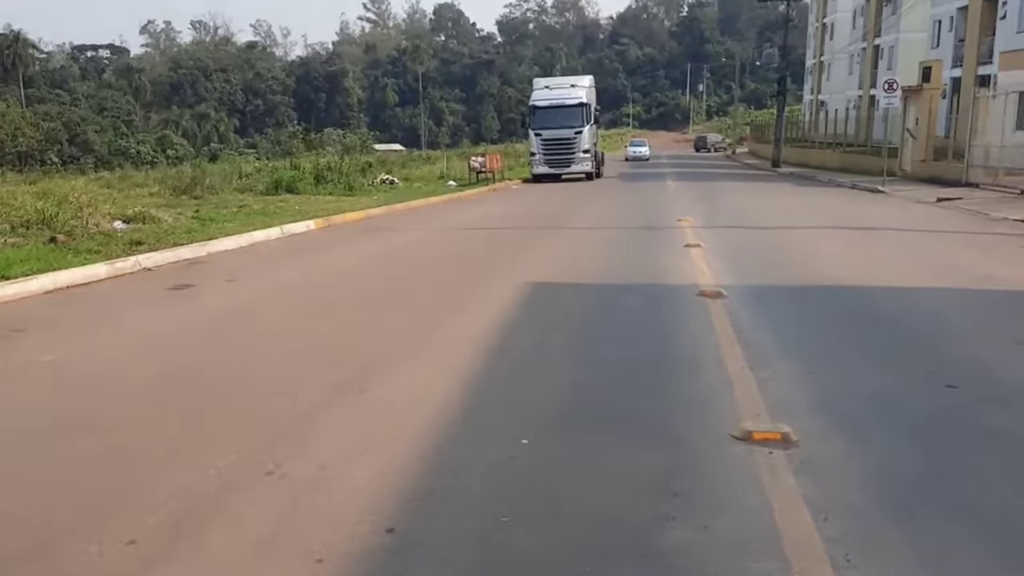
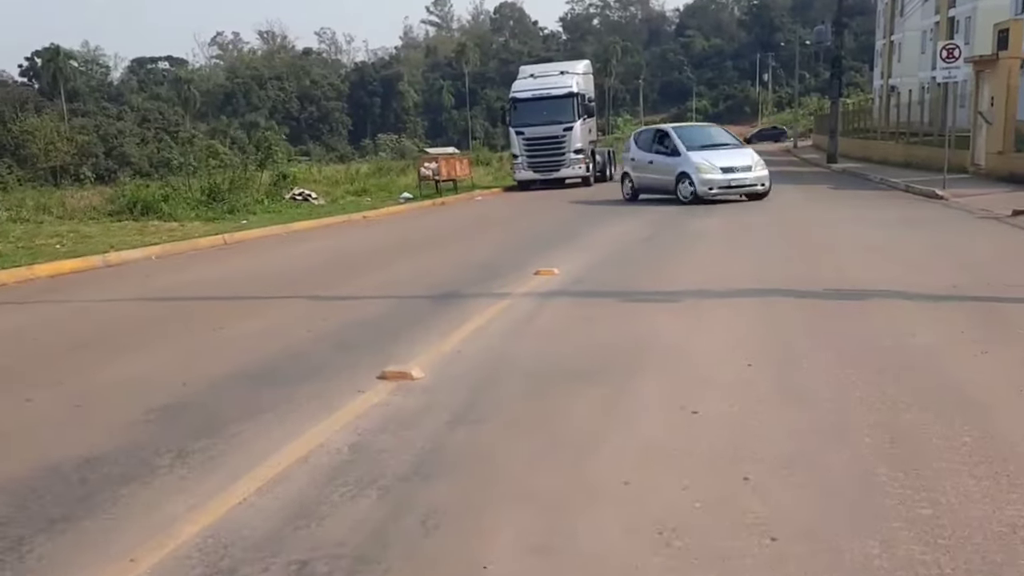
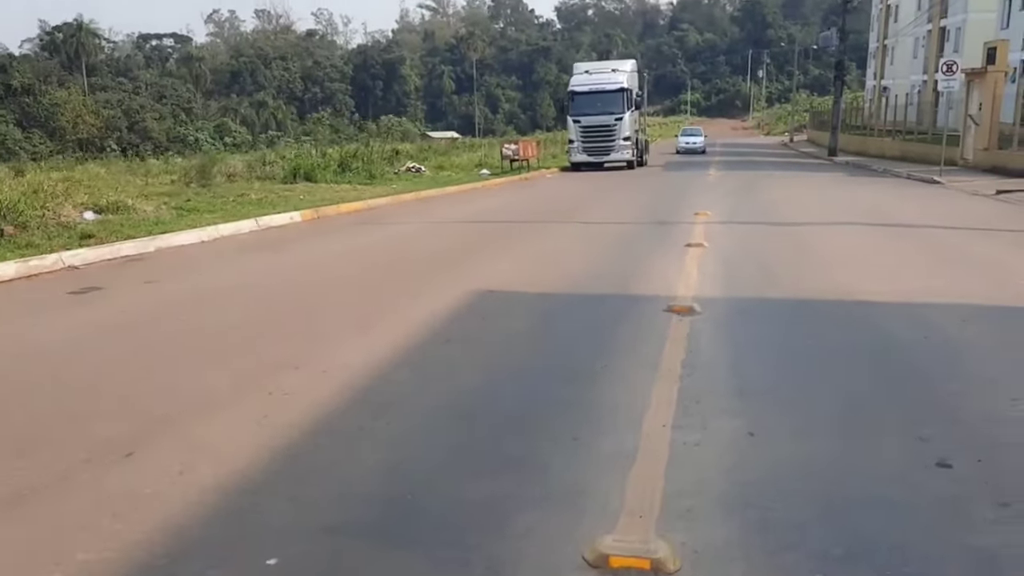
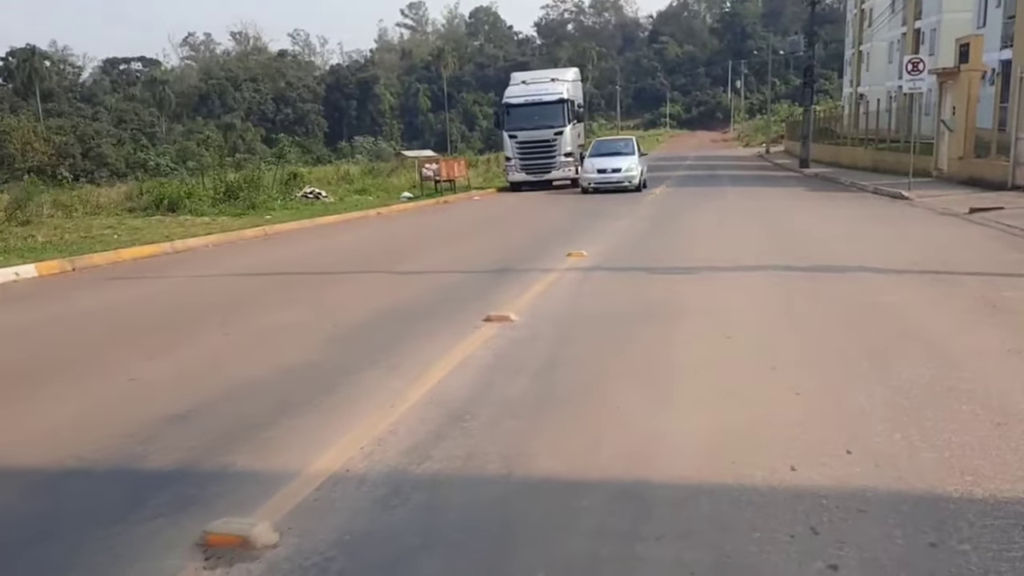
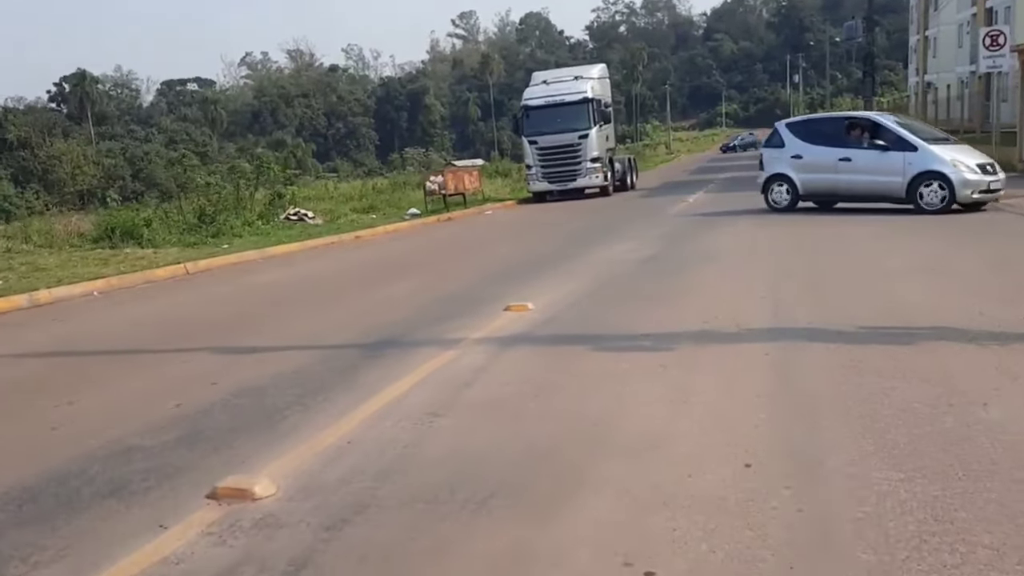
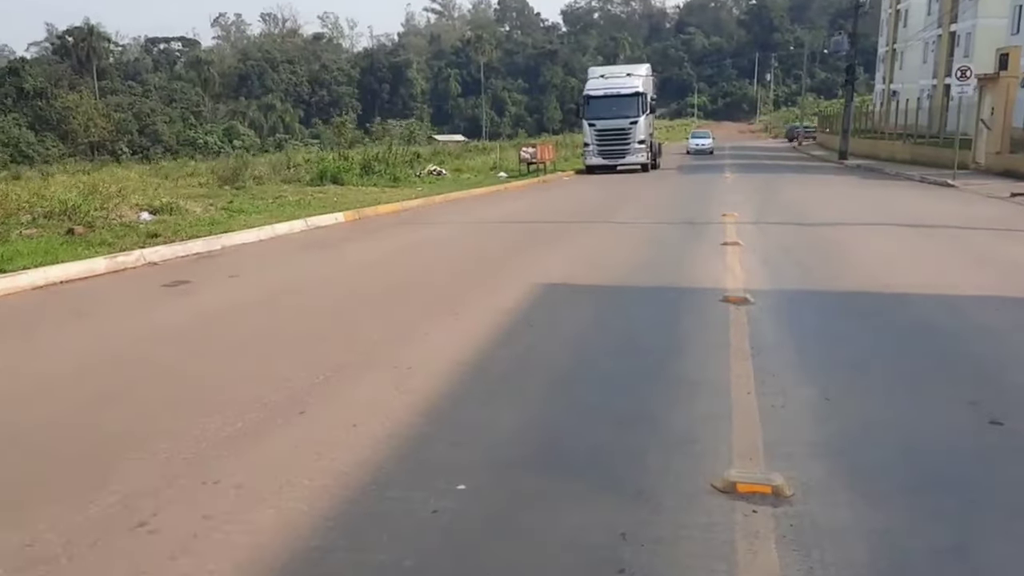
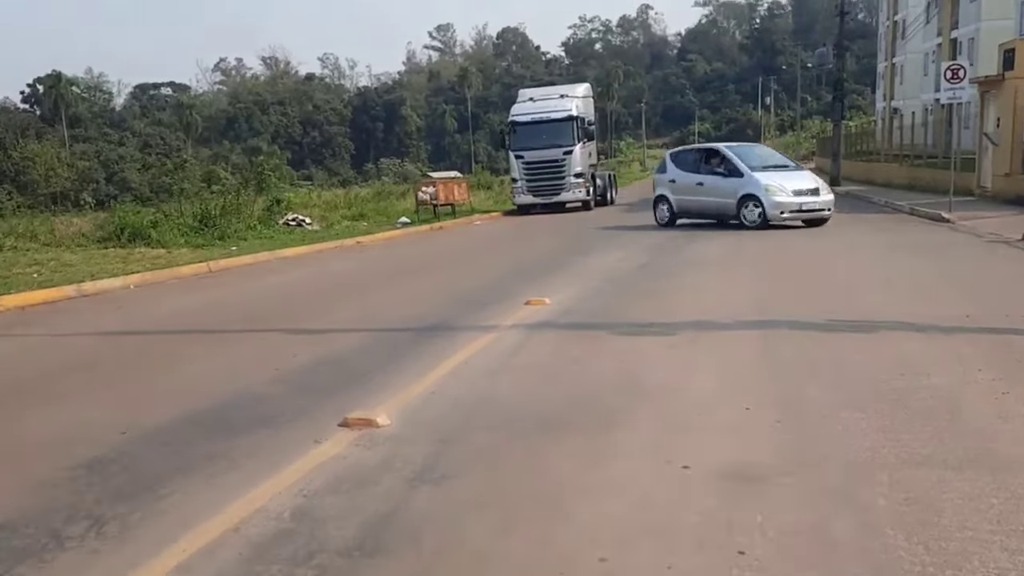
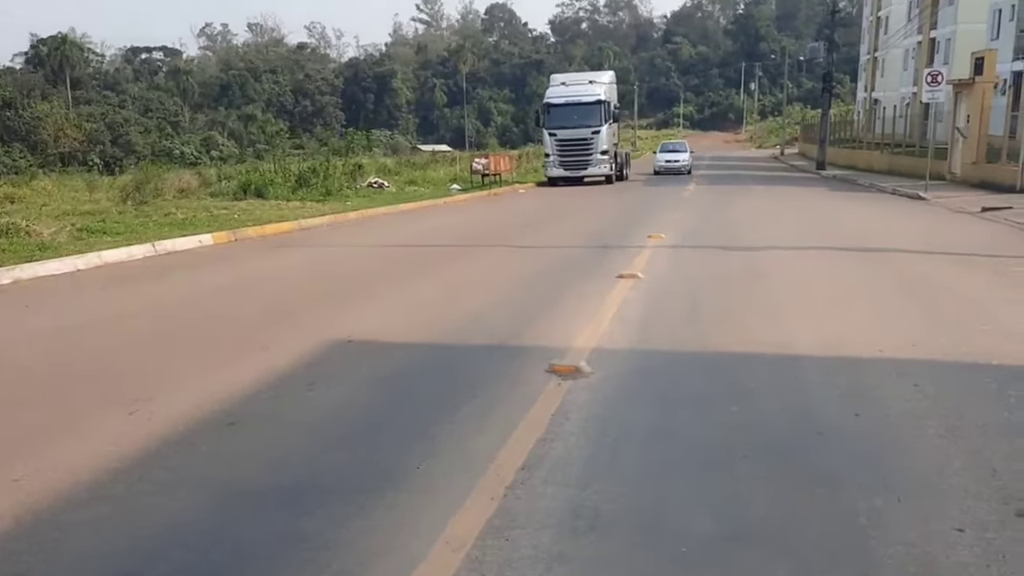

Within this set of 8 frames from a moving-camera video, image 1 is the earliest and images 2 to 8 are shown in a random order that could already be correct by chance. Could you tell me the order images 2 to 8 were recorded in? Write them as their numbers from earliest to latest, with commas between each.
6, 3, 8, 4, 2, 7, 5
